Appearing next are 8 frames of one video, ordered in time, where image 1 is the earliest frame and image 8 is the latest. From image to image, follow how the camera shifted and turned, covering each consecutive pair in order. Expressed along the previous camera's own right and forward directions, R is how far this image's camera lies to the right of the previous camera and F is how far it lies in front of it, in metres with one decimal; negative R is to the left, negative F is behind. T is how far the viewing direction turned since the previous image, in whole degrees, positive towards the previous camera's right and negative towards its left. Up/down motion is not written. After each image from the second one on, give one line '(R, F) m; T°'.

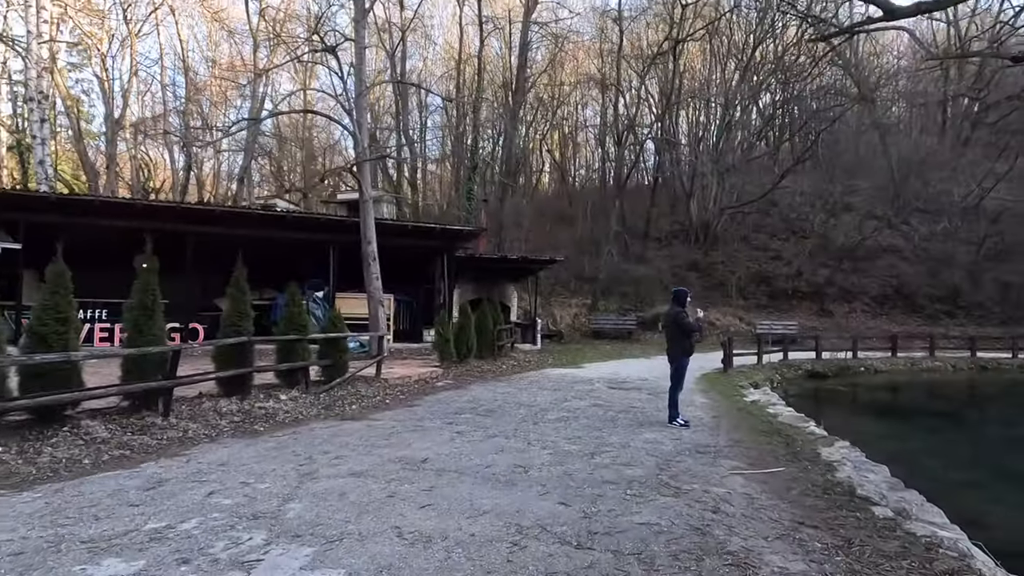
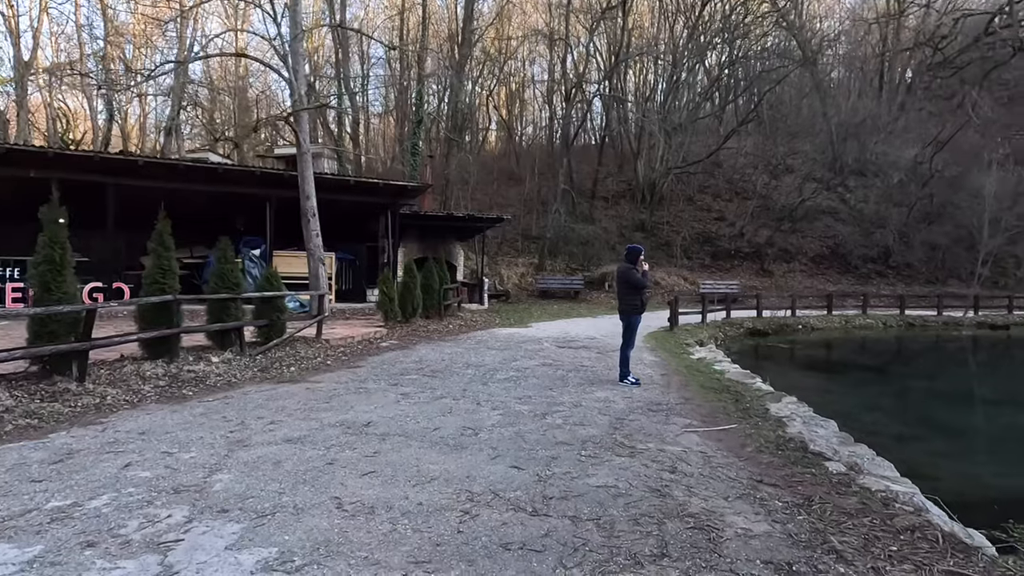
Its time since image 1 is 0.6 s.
(0.0, +0.3) m; +5°
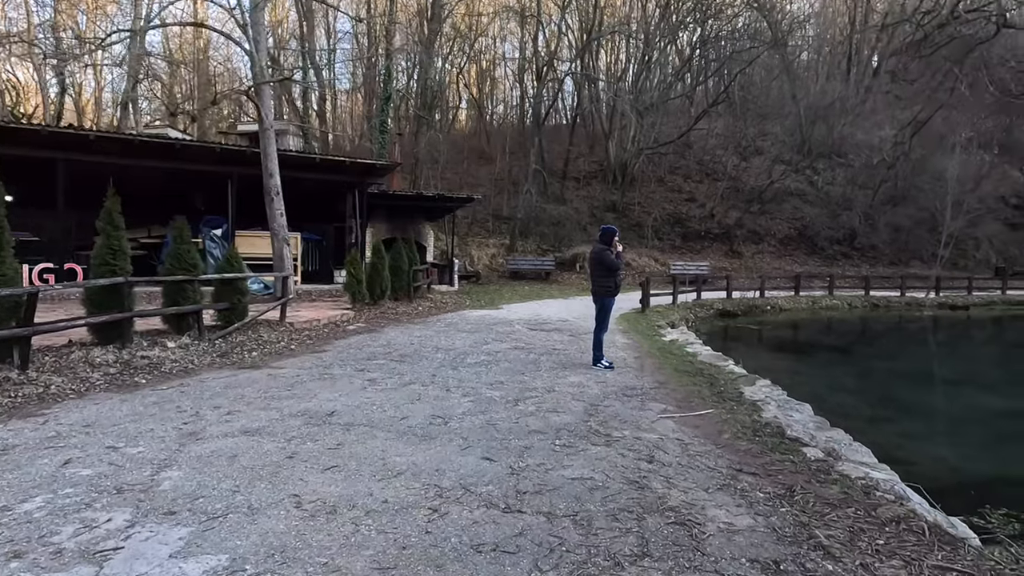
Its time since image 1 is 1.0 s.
(0.0, +0.2) m; +3°
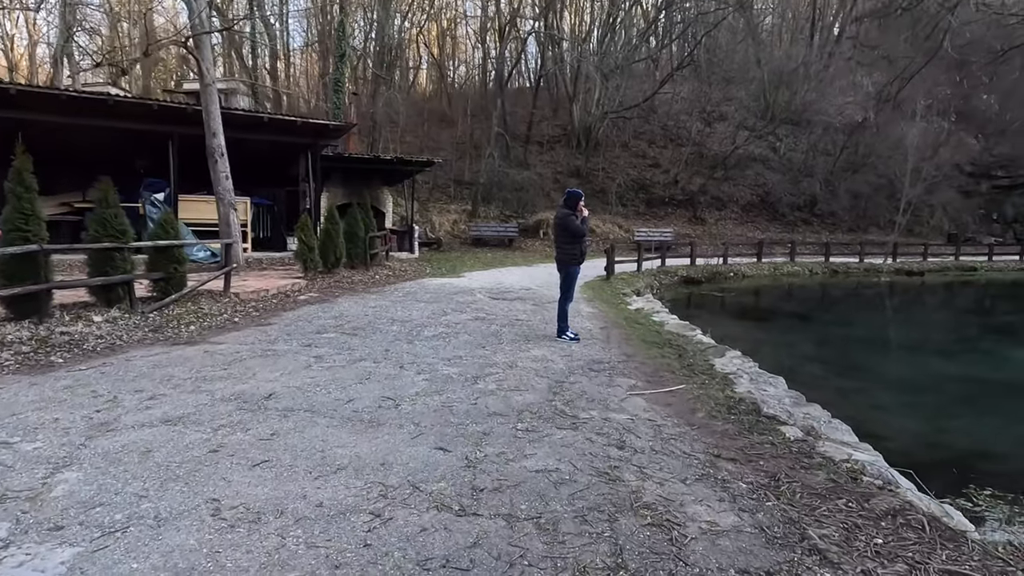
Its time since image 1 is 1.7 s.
(0.0, +0.4) m; +3°
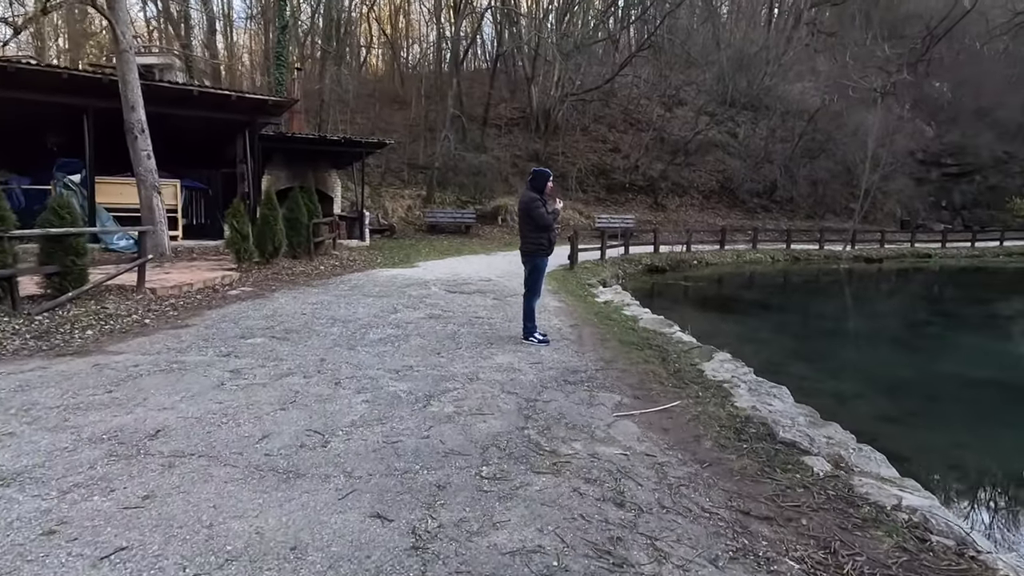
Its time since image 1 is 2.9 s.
(0.0, +0.8) m; +4°
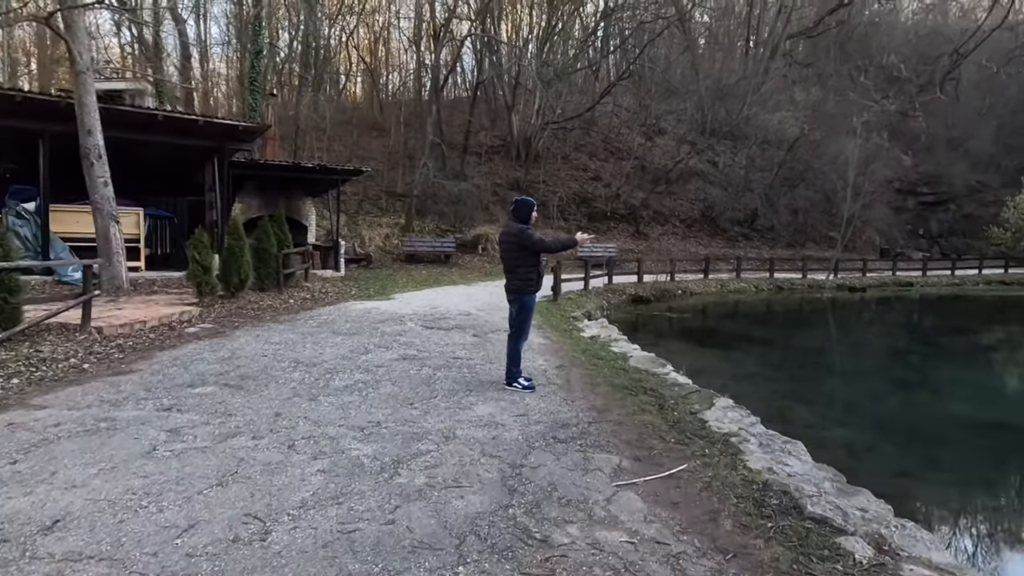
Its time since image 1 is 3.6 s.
(0.0, +0.5) m; +2°
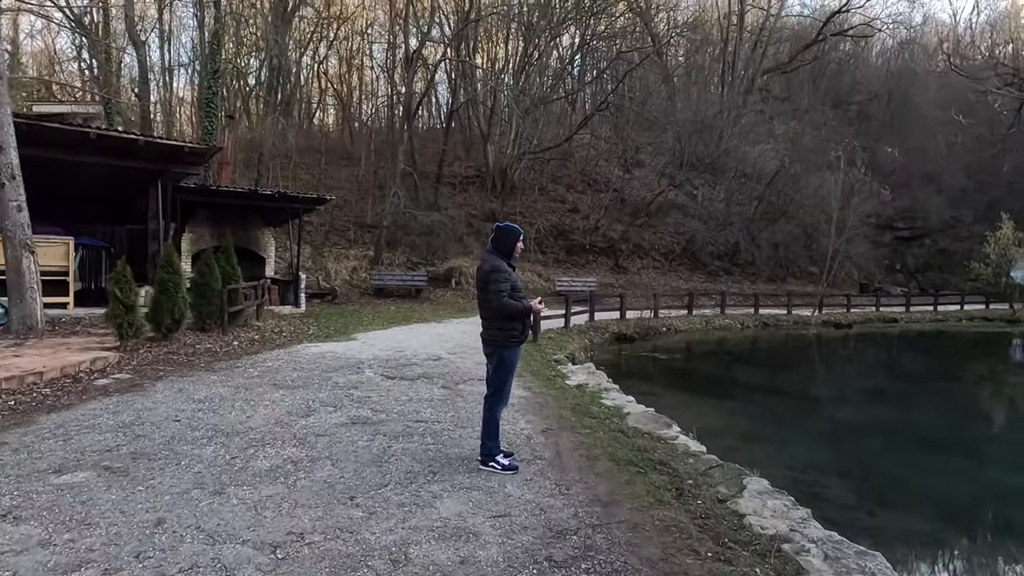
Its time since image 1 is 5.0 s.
(0.0, +1.0) m; +2°
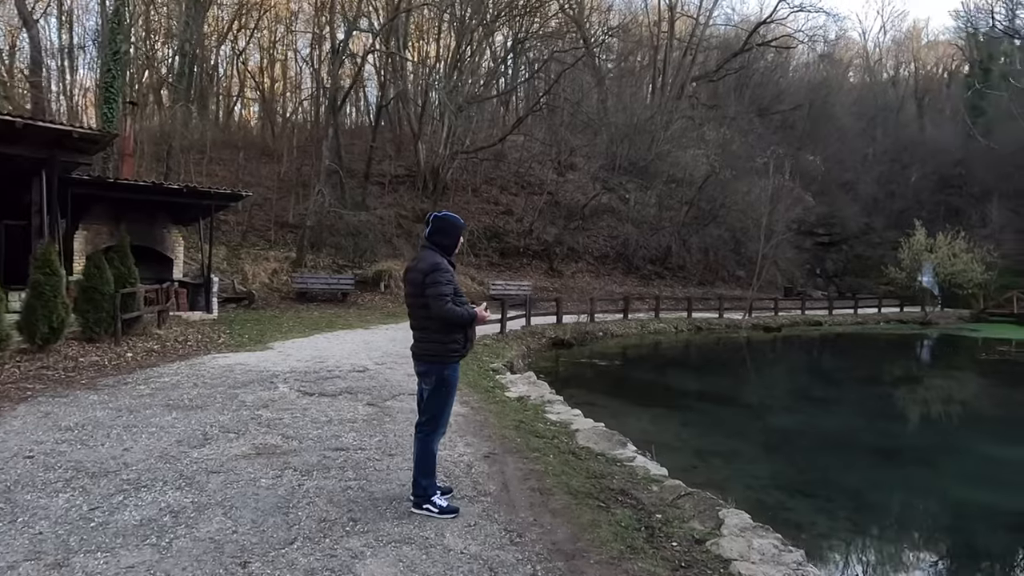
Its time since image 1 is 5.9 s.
(0.0, +0.6) m; +6°
